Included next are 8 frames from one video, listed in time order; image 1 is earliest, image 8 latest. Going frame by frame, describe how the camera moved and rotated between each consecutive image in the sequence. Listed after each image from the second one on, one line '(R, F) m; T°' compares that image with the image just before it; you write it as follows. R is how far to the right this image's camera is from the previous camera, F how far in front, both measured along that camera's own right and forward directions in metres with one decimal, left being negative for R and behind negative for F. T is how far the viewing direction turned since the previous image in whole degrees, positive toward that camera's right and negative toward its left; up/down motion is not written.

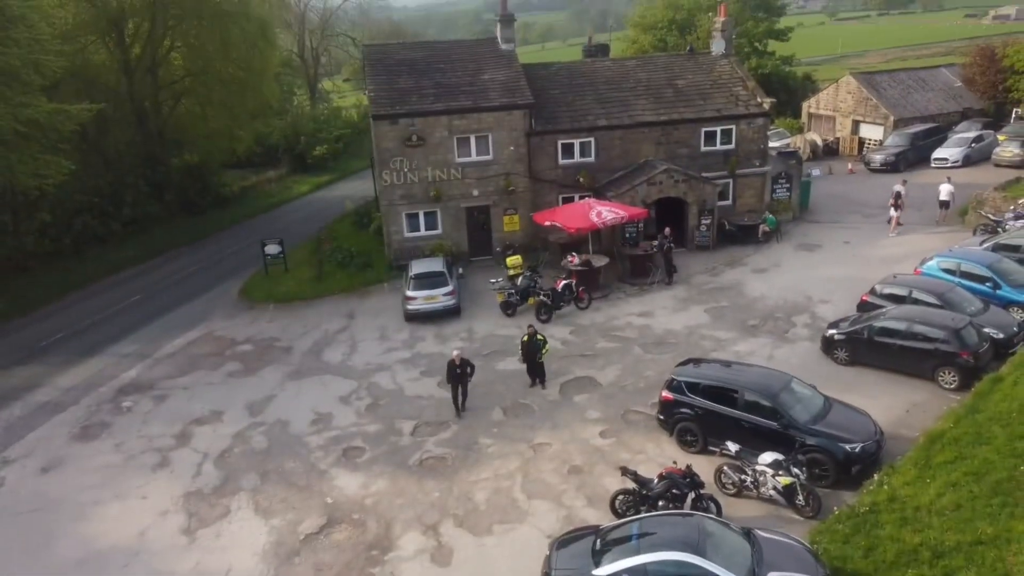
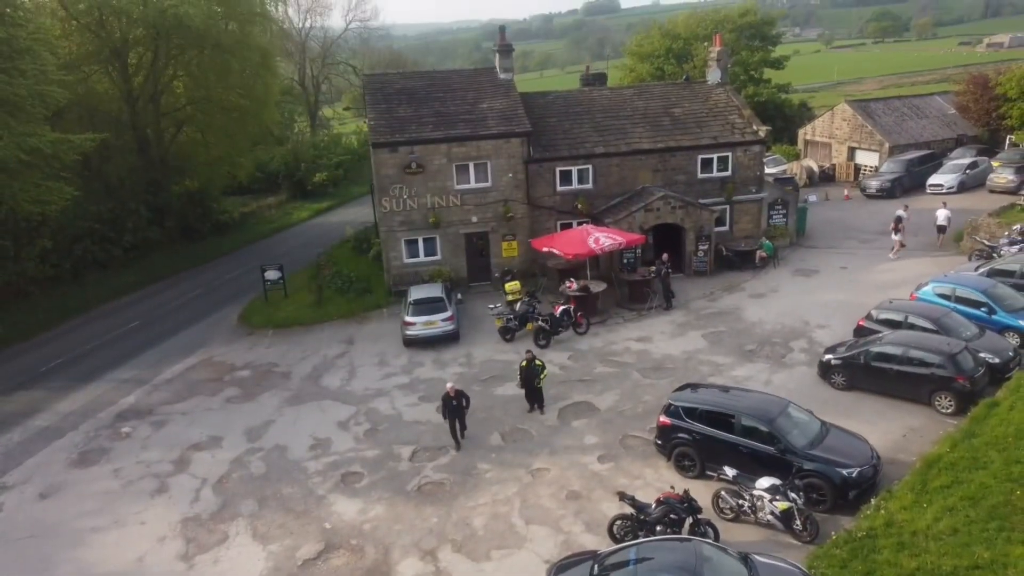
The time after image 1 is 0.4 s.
(0.0, -0.1) m; 0°
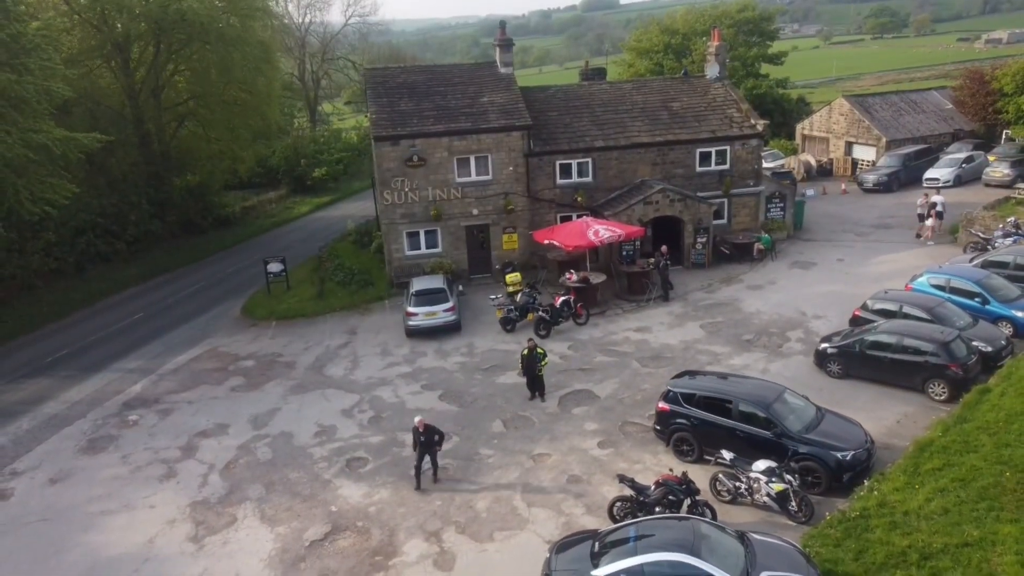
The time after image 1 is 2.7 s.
(-0.1, -0.3) m; 0°
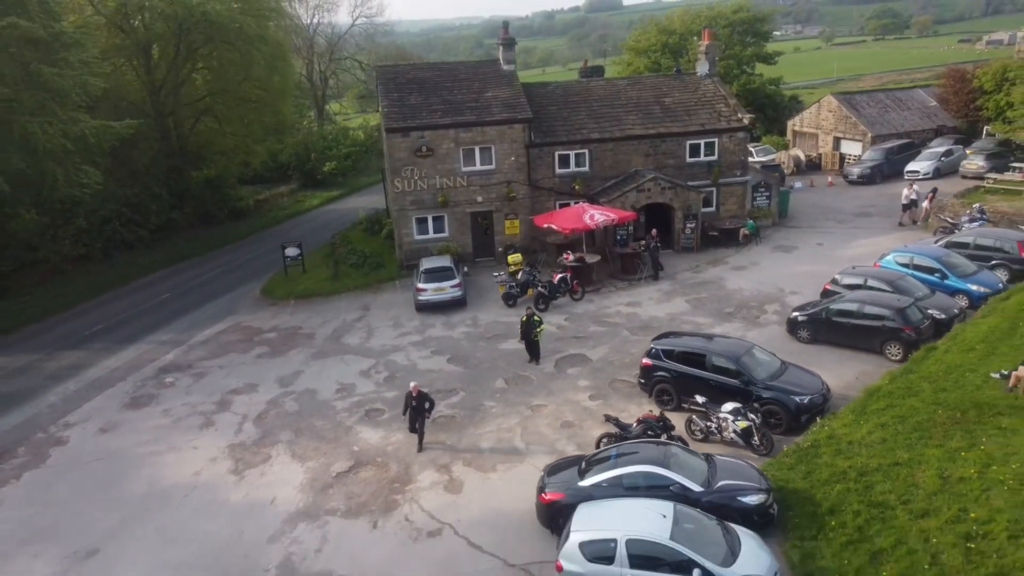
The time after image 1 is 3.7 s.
(+0.1, -1.9) m; 0°
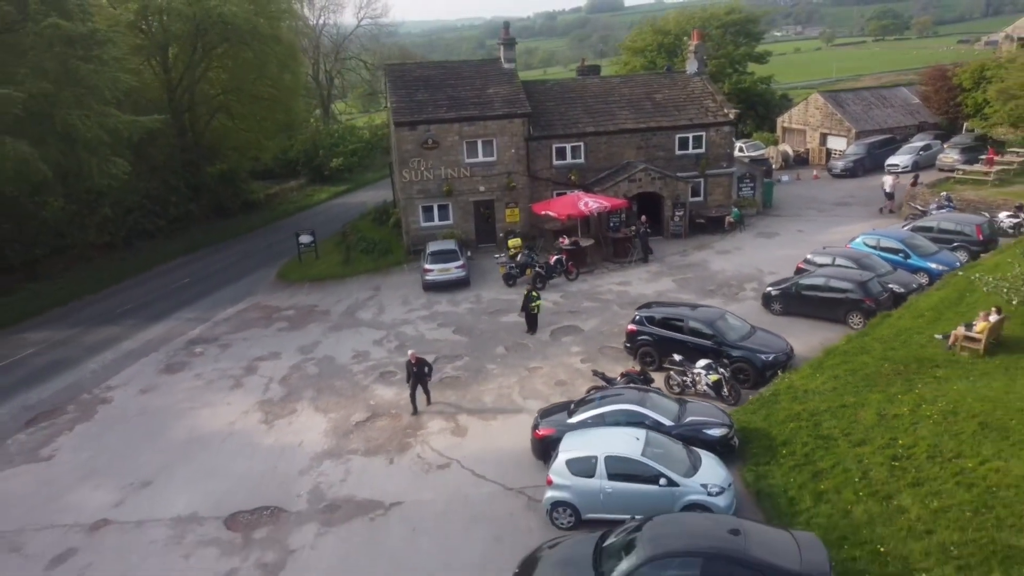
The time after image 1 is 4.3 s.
(+0.1, -2.0) m; 0°
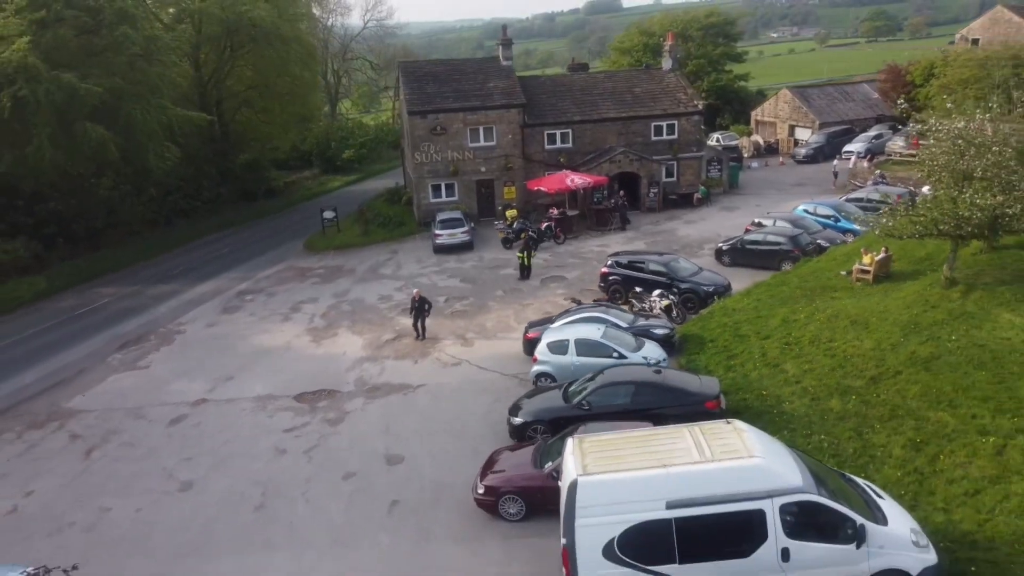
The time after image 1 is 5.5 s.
(+0.1, -4.6) m; 0°
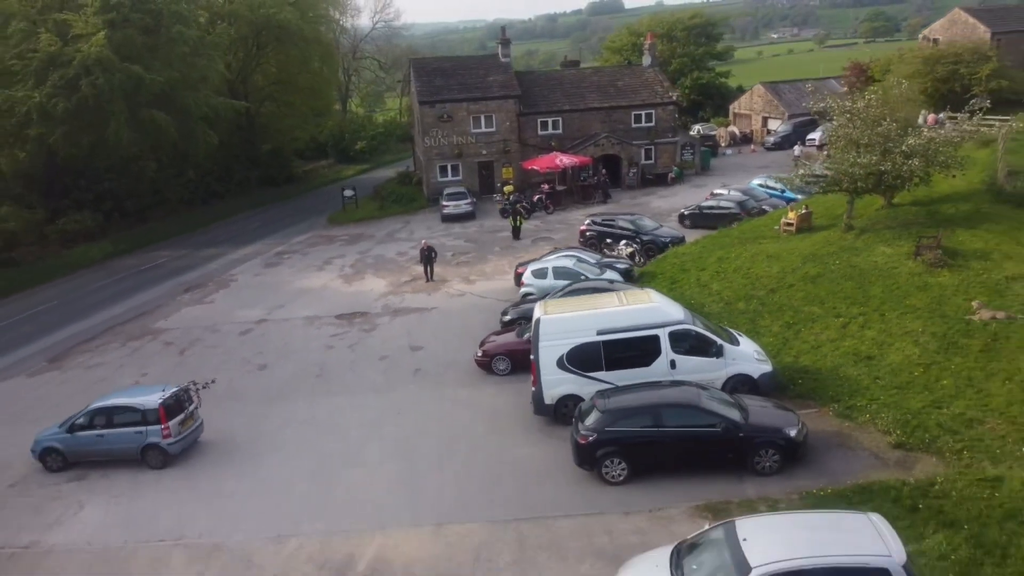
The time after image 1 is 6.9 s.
(+0.3, -5.0) m; 0°
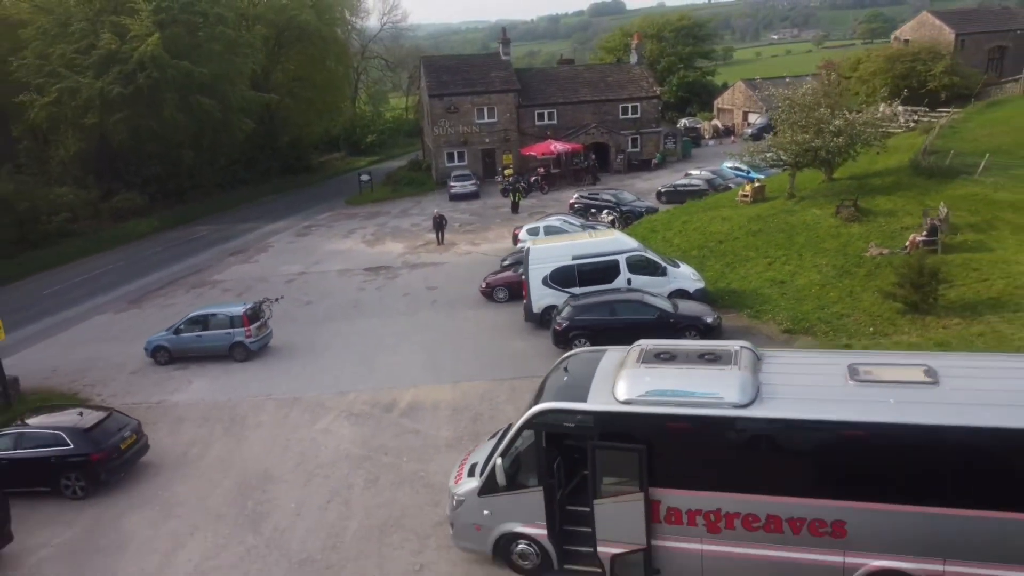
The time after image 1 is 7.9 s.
(+0.1, -4.6) m; 0°
